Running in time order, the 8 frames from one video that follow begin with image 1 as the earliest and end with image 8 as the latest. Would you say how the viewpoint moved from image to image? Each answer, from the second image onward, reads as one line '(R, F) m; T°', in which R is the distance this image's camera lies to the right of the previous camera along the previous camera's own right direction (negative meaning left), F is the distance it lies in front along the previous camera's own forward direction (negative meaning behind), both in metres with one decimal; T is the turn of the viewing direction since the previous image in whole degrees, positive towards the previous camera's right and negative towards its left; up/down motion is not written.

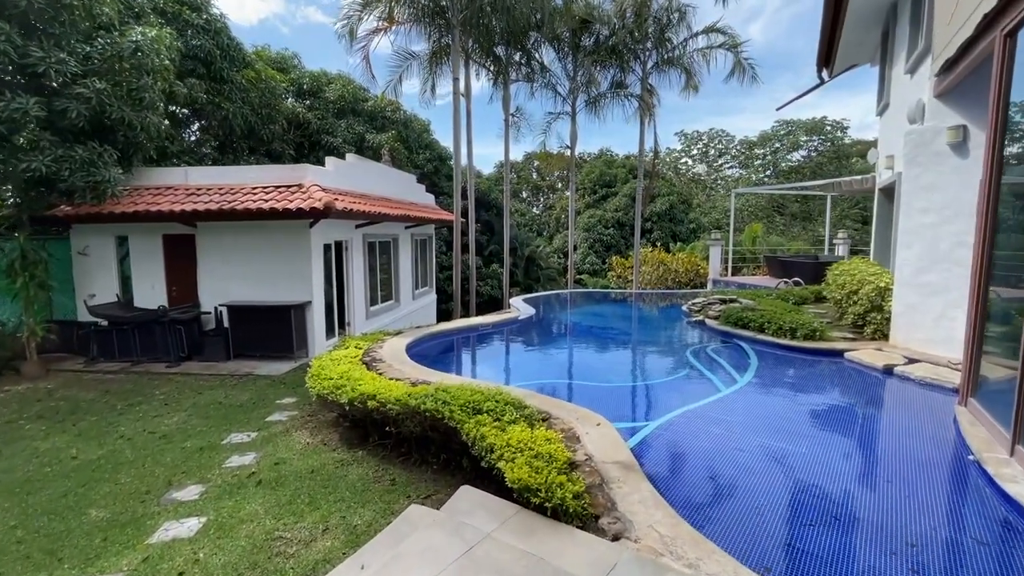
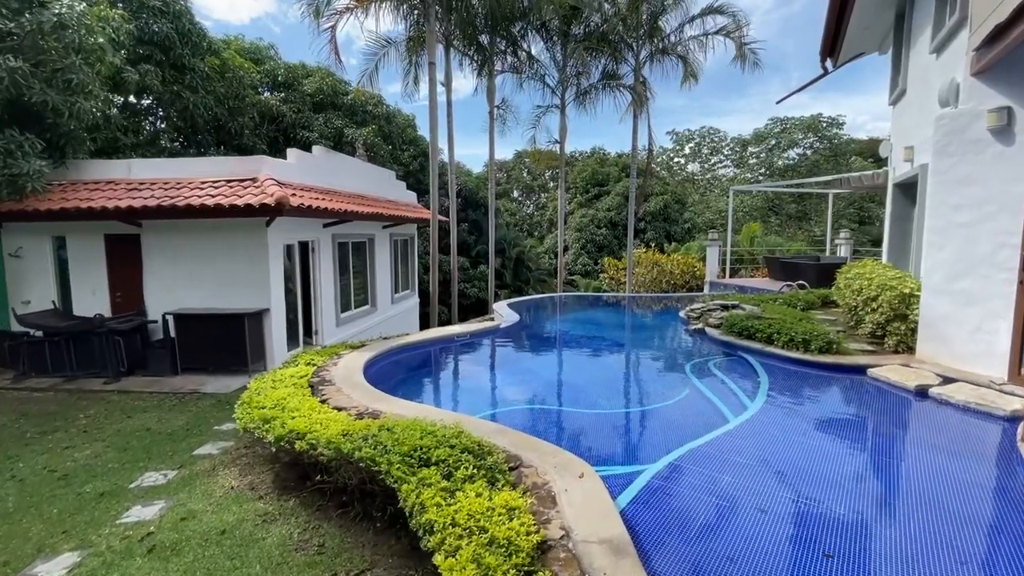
(+0.2, +1.0) m; +1°
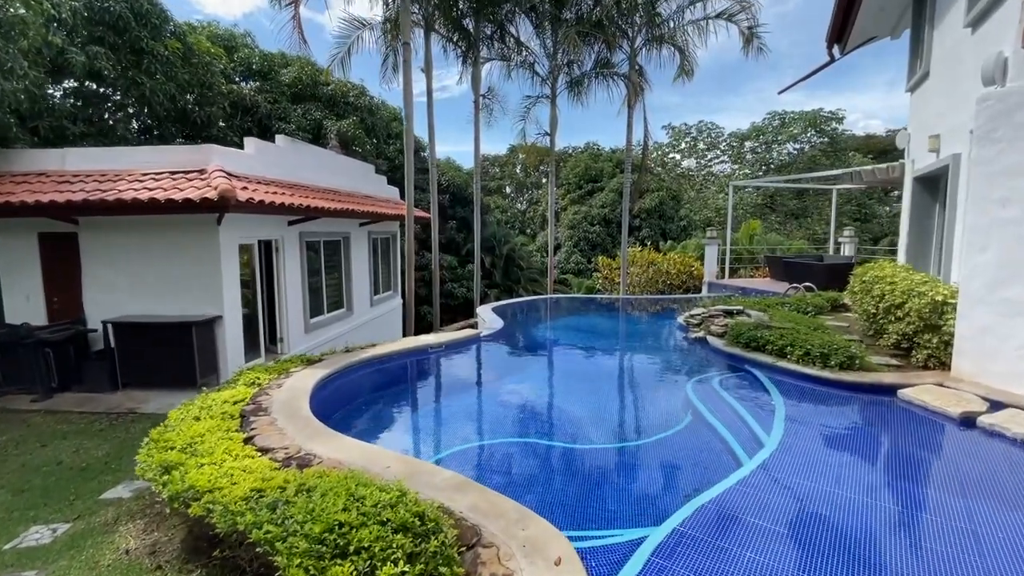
(+0.2, +0.9) m; +1°
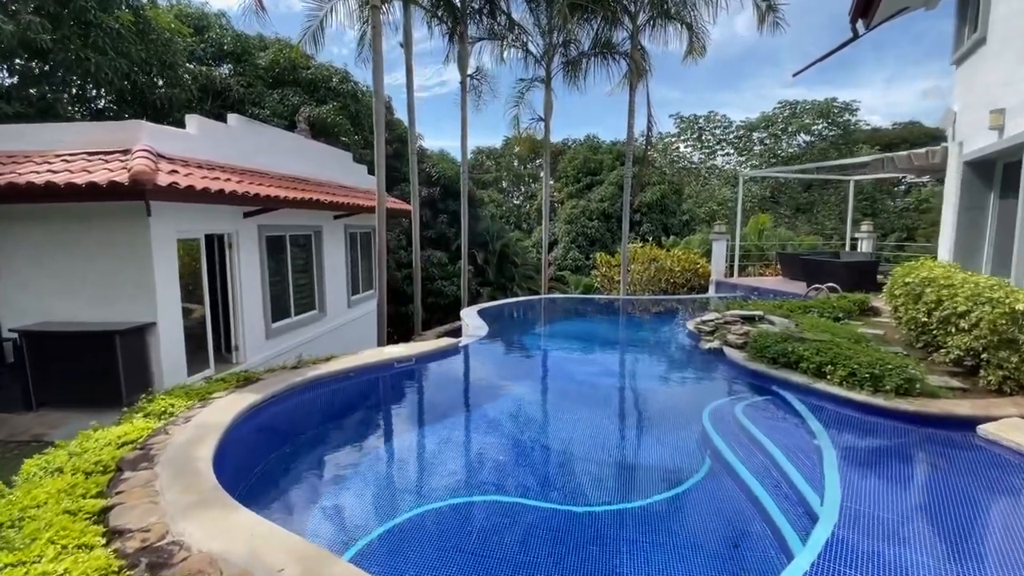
(+0.2, +1.2) m; 0°
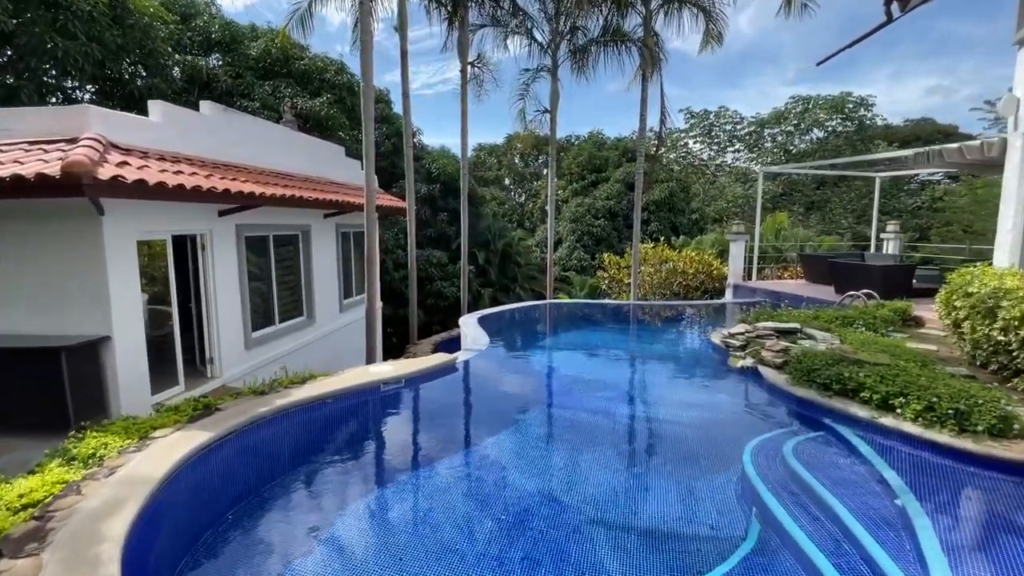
(0.0, +0.9) m; 0°
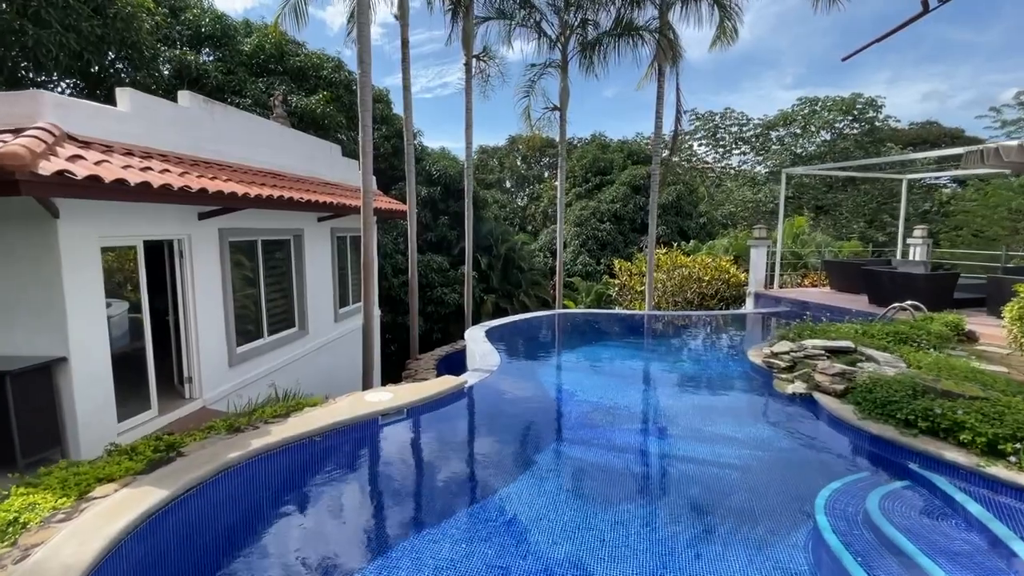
(-0.2, +0.8) m; 0°
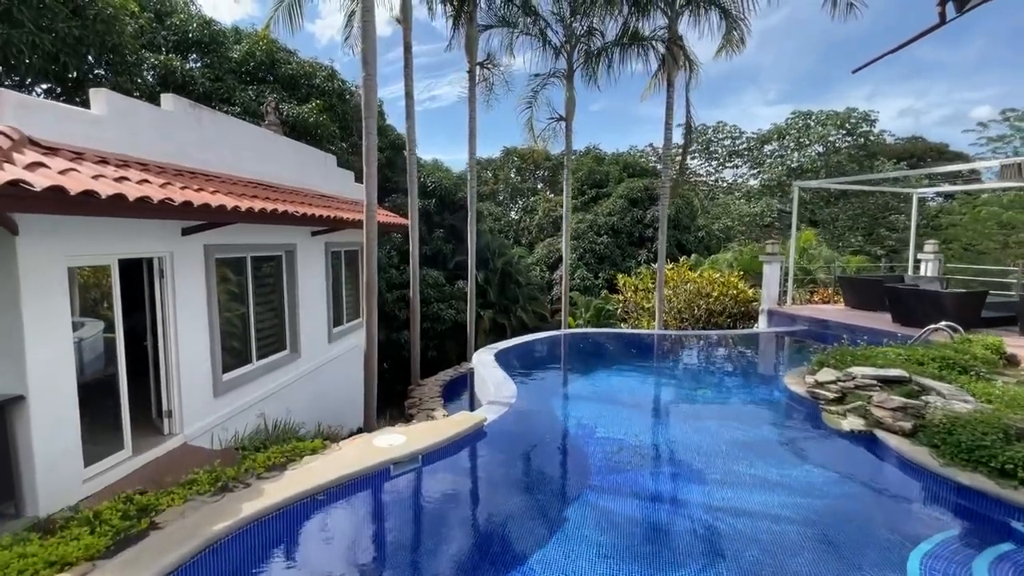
(-0.4, +0.6) m; +1°
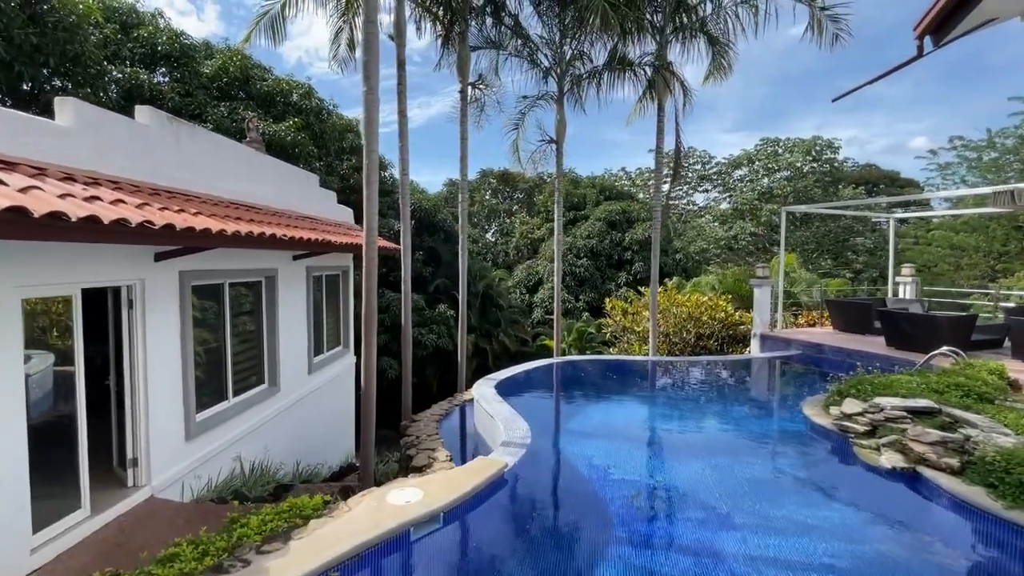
(-0.5, +0.4) m; +4°
